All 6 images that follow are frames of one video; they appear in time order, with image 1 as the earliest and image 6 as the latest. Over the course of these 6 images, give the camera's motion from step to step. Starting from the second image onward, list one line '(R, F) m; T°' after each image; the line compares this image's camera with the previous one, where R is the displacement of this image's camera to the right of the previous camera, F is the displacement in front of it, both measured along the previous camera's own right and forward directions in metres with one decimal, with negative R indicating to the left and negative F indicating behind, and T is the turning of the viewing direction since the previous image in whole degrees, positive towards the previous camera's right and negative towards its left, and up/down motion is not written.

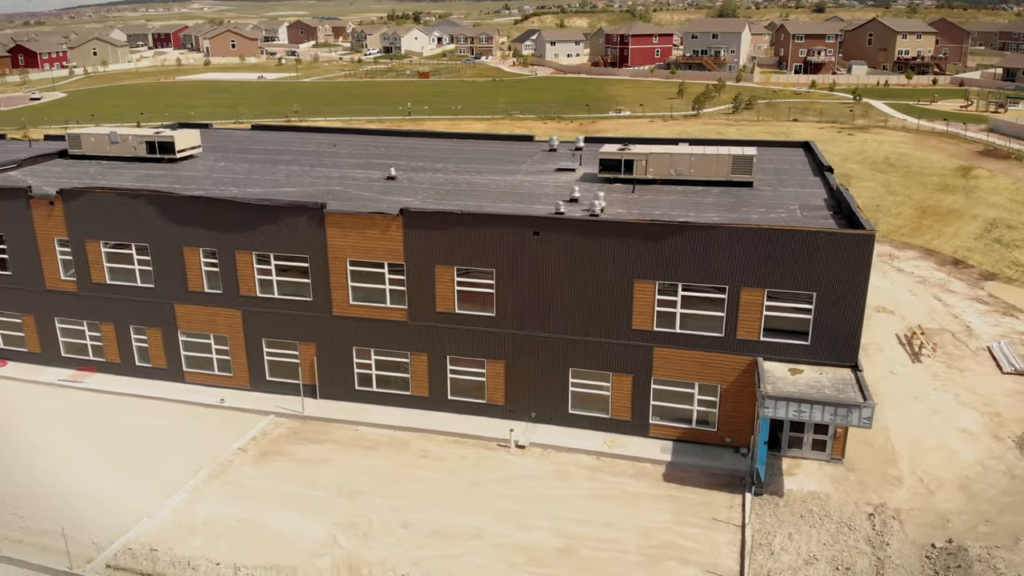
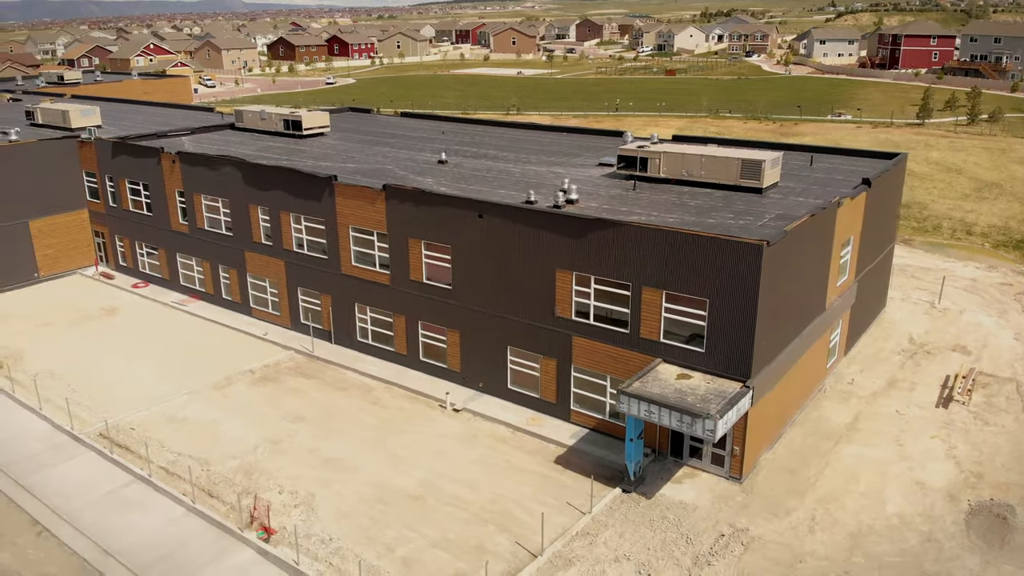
(+10.5, +0.2) m; -21°
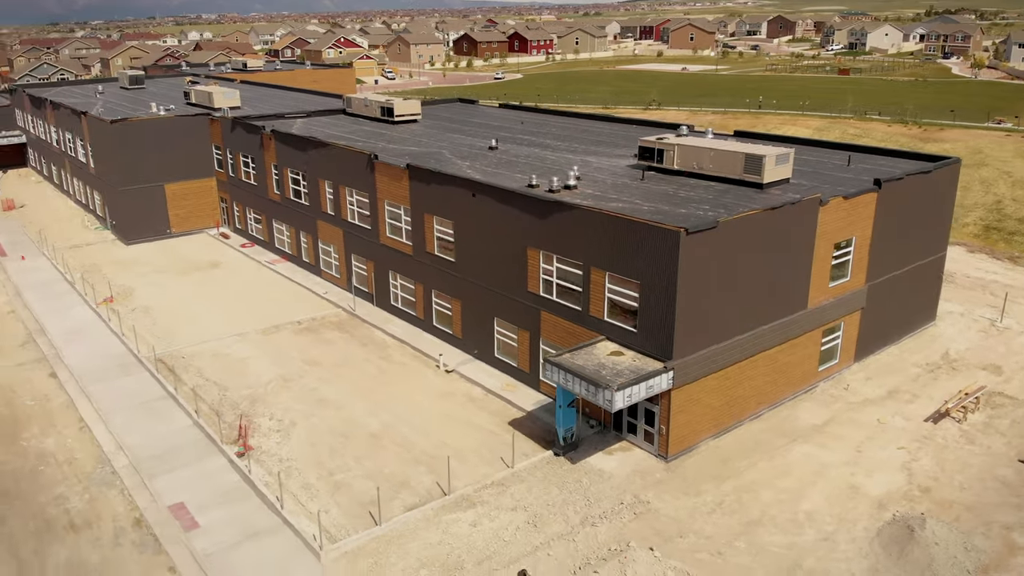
(+6.7, -1.2) m; -14°
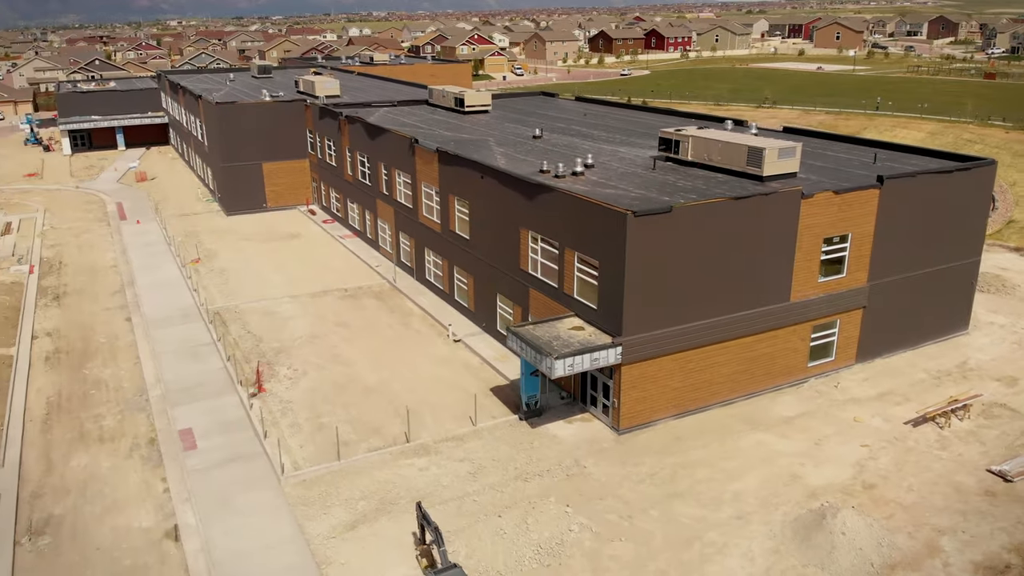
(+5.1, -1.3) m; -10°
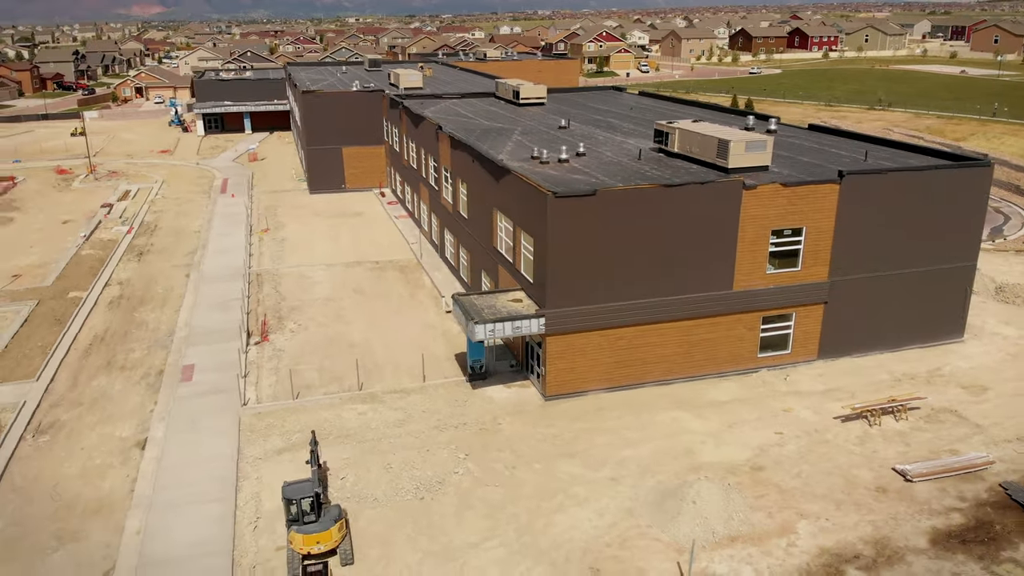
(+6.5, -1.5) m; -11°
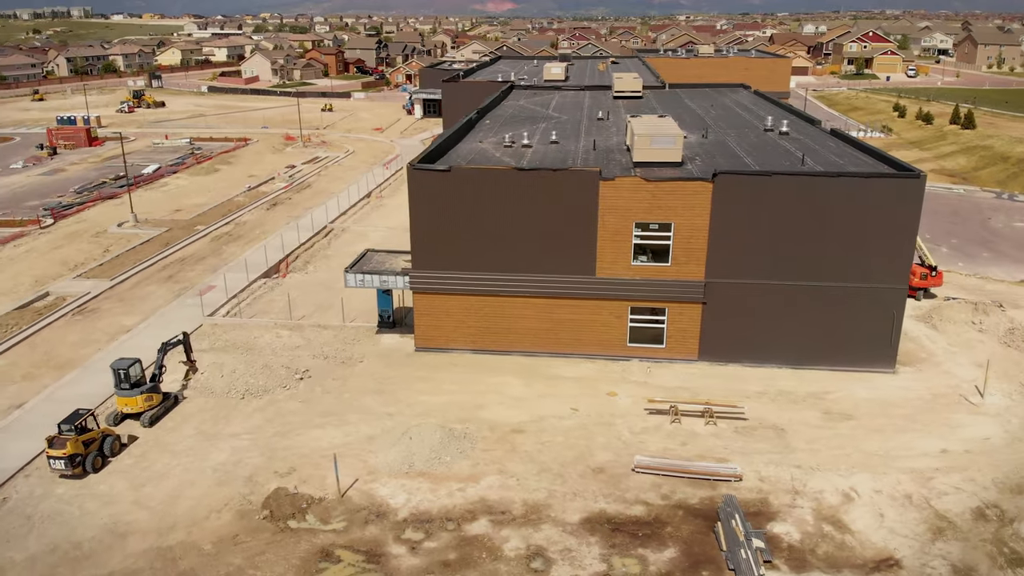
(+14.4, -0.1) m; -22°
